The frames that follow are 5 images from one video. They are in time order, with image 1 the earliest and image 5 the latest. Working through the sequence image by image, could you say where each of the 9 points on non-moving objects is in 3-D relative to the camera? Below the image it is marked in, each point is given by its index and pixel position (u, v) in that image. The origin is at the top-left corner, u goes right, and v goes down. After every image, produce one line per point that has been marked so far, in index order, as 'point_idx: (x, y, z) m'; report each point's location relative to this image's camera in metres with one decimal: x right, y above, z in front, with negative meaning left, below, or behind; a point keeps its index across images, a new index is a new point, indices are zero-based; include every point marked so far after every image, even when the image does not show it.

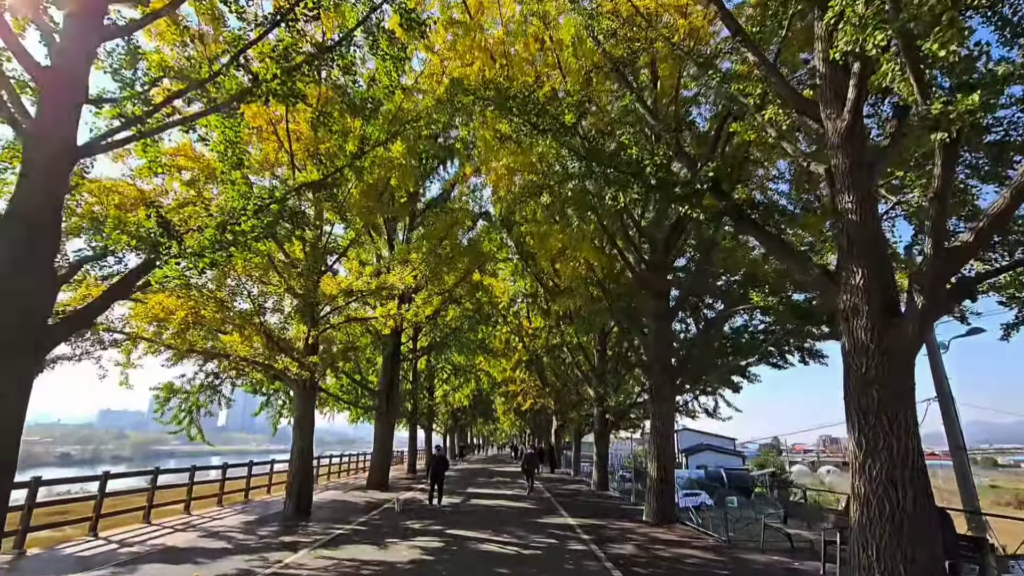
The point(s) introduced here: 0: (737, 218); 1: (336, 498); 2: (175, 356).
0: (+3.1, +1.0, +7.2) m
1: (-5.8, -6.9, +17.0) m
2: (-10.0, -2.0, +15.4) m
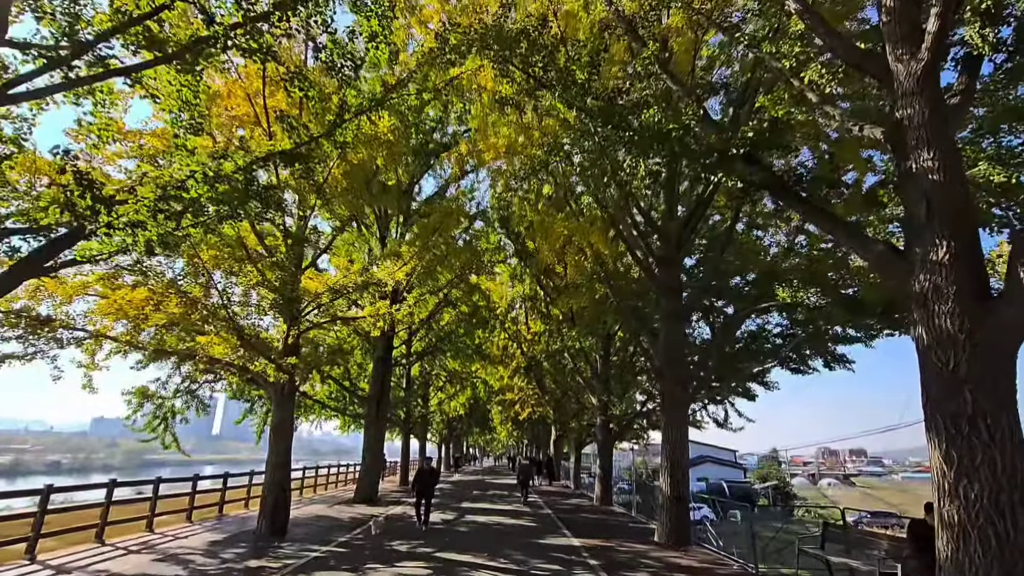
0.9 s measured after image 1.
0: (+3.1, +1.2, +6.1) m
1: (-5.8, -6.8, +15.7) m
2: (-10.0, -1.9, +14.3) m
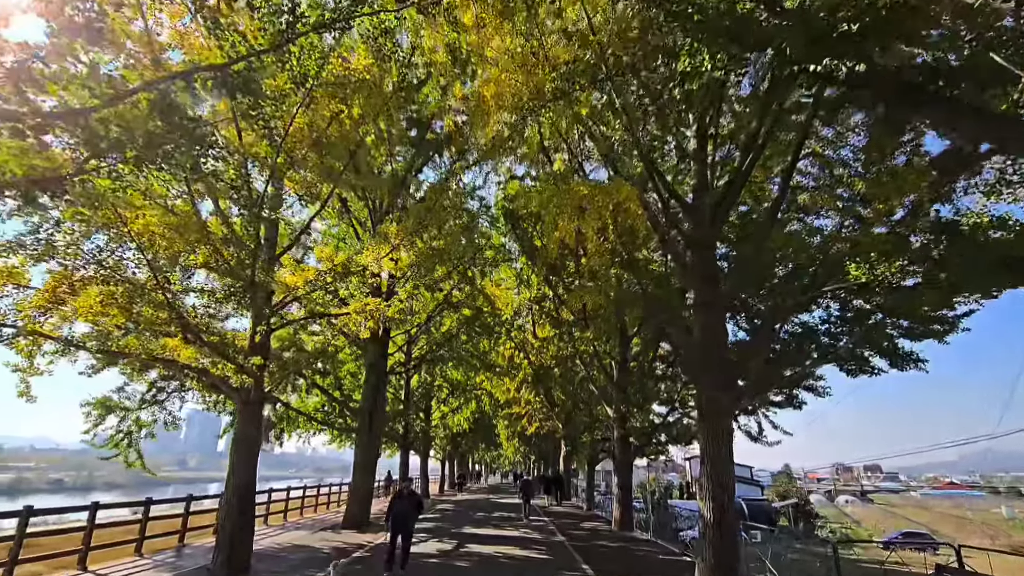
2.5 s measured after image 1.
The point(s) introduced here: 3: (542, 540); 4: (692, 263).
0: (+3.2, +1.6, +4.2) m
1: (-5.6, -6.7, +13.7) m
2: (-9.8, -1.8, +12.4) m
3: (+0.9, -7.6, +15.7) m
4: (+3.7, +0.5, +10.9) m
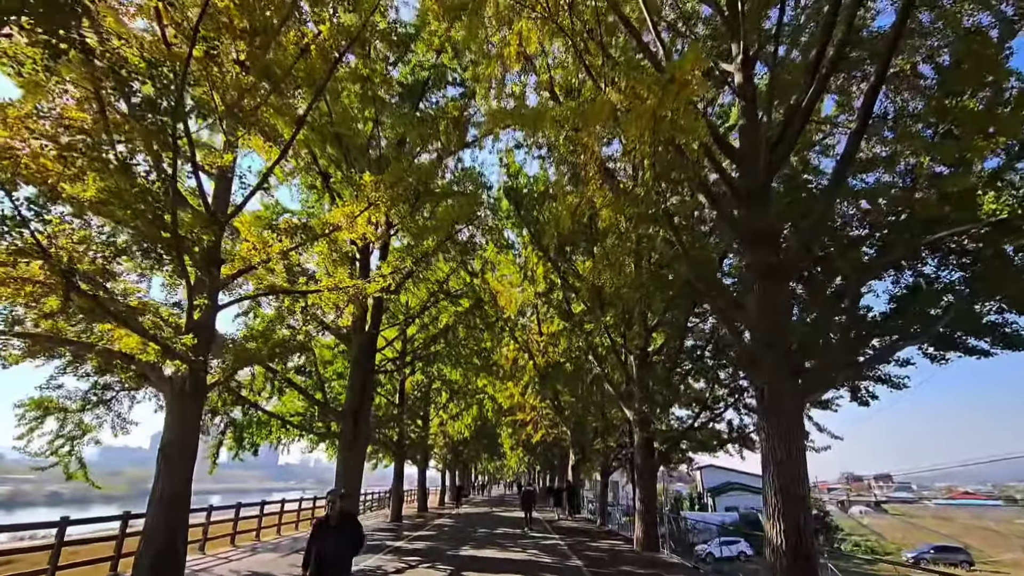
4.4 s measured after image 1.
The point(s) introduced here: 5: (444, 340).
0: (+3.2, +2.4, +2.0) m
1: (-5.5, -6.2, +11.4) m
2: (-9.7, -1.2, +10.3) m
3: (+1.0, -7.1, +13.4) m
4: (+3.8, +1.1, +8.7) m
5: (-2.6, -2.0, +19.9) m
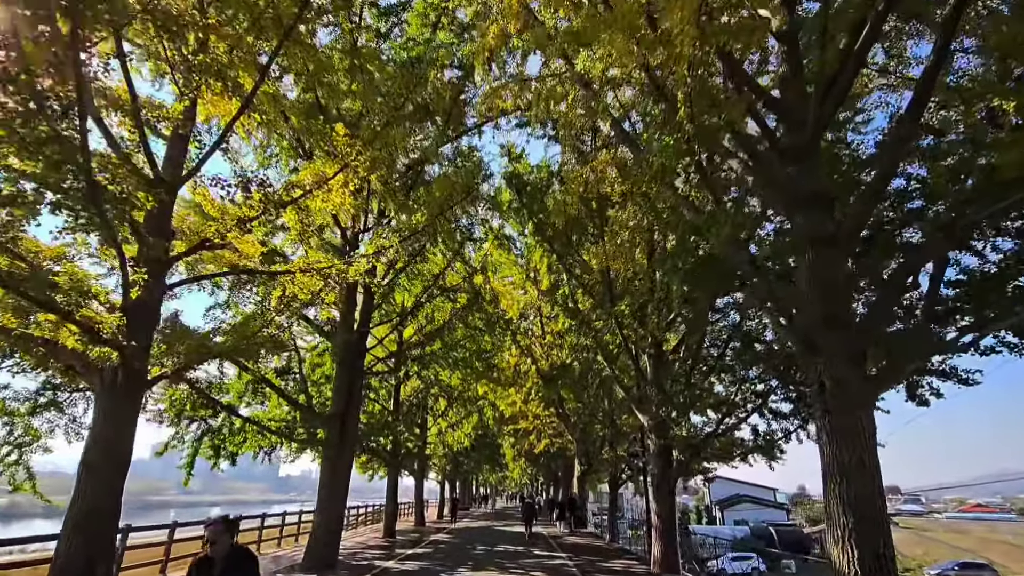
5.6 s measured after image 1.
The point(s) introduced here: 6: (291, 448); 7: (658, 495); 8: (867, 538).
0: (+3.2, +2.9, +0.7) m
1: (-5.5, -5.9, +9.9) m
2: (-9.7, -0.9, +8.9) m
3: (+1.1, -6.8, +11.9) m
4: (+3.8, +1.5, +7.3) m
5: (-2.6, -1.9, +18.5) m
6: (-7.2, -5.2, +17.1) m
7: (+3.9, -5.6, +14.0) m
8: (+3.9, -2.7, +5.8) m
